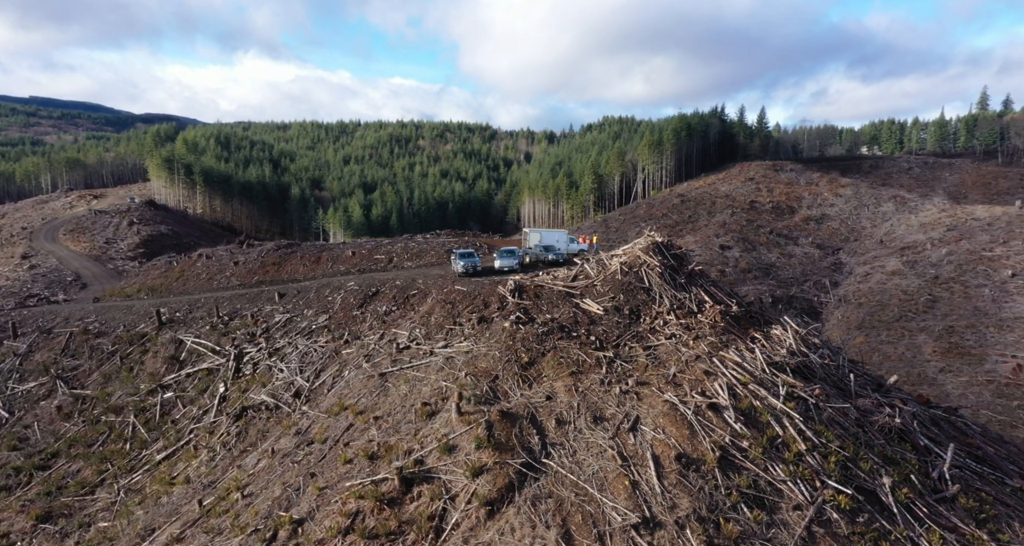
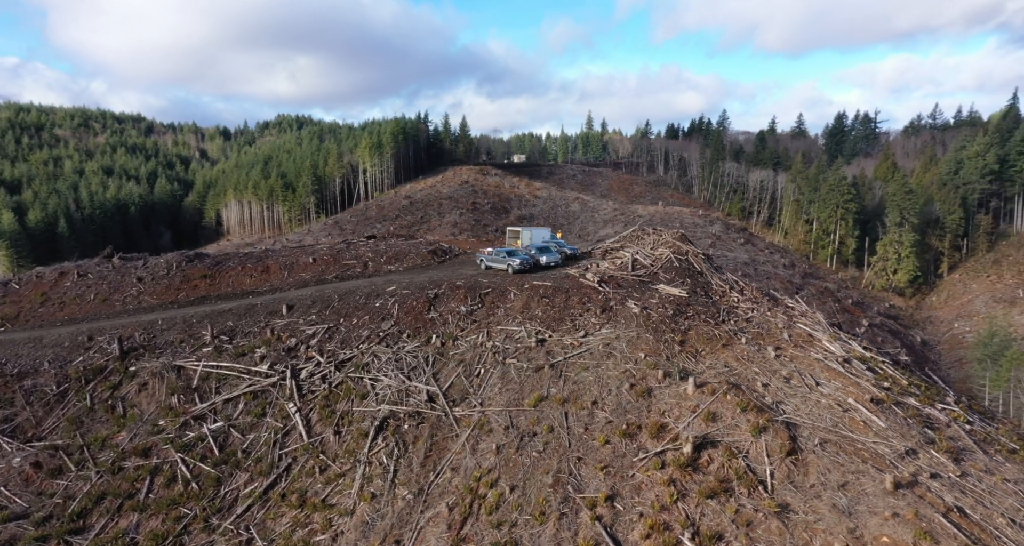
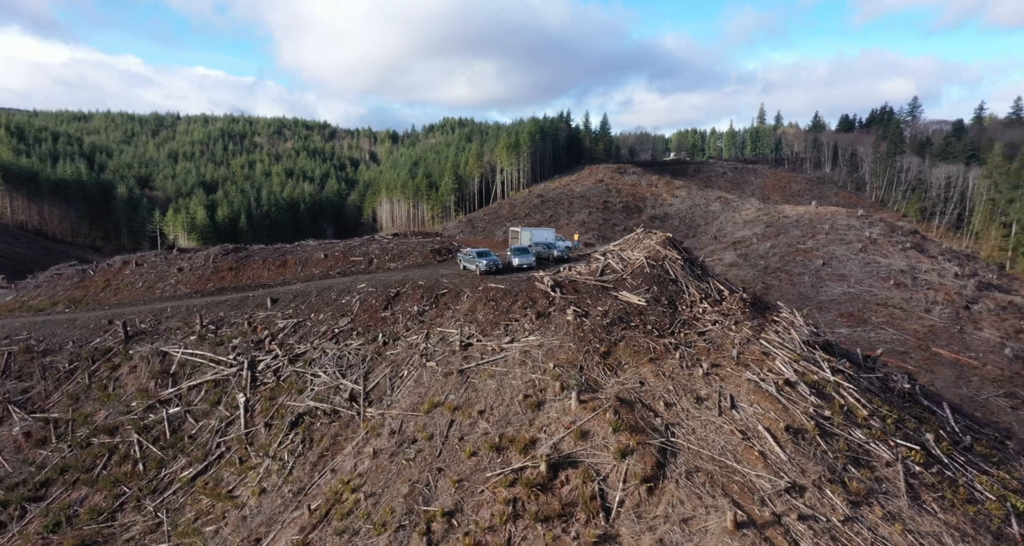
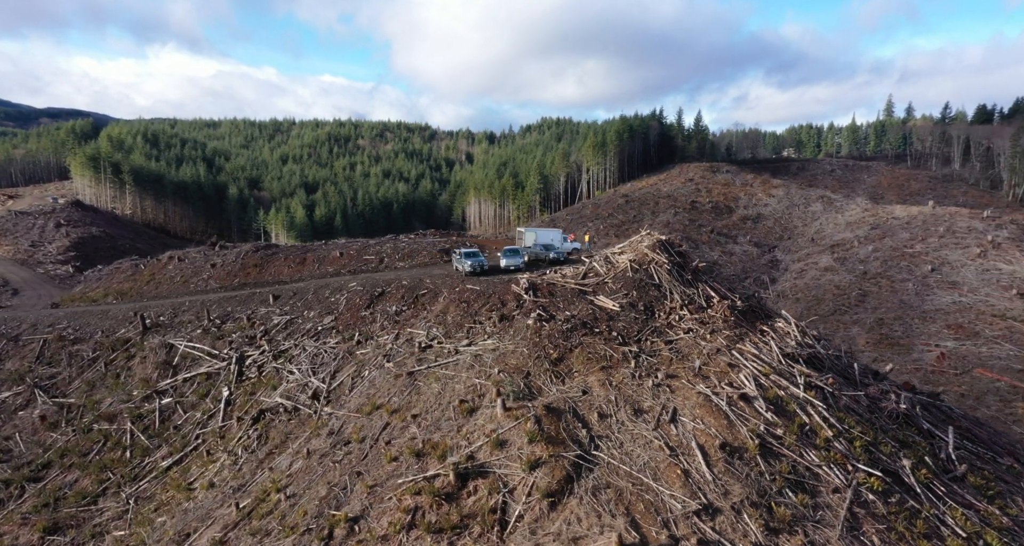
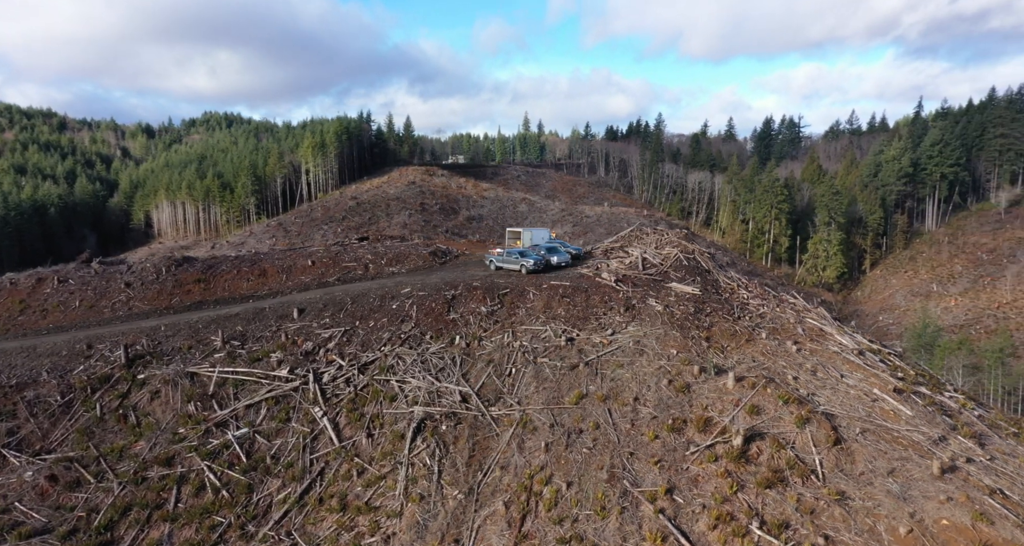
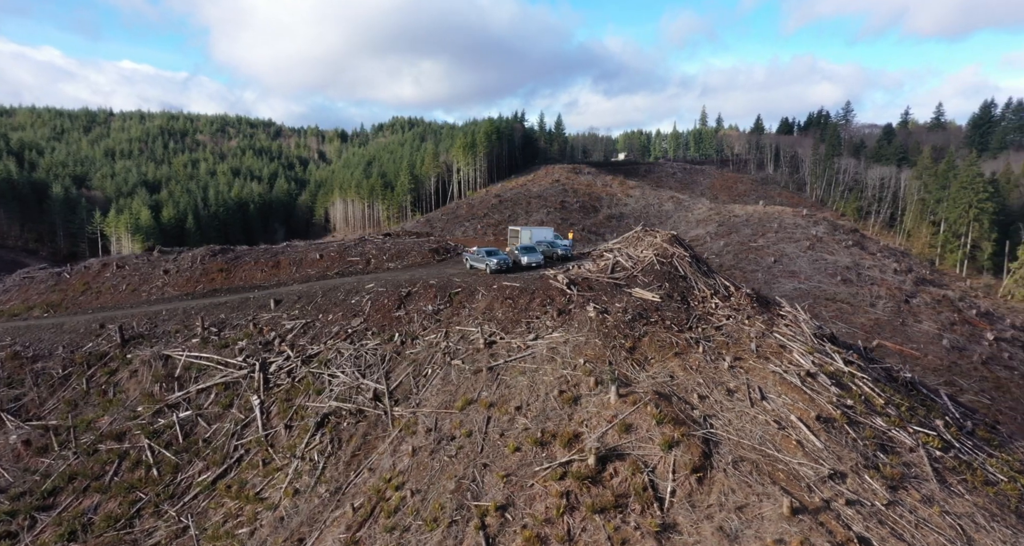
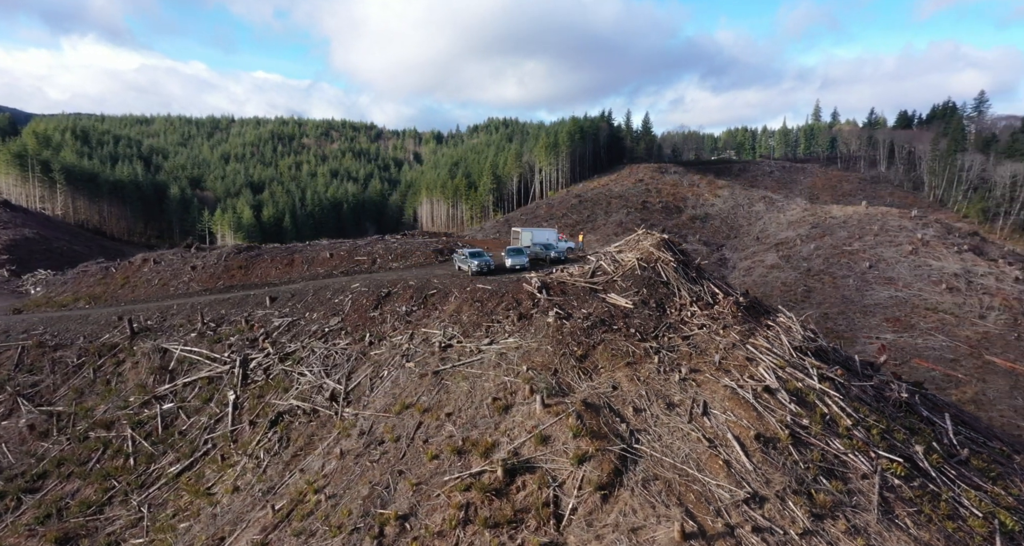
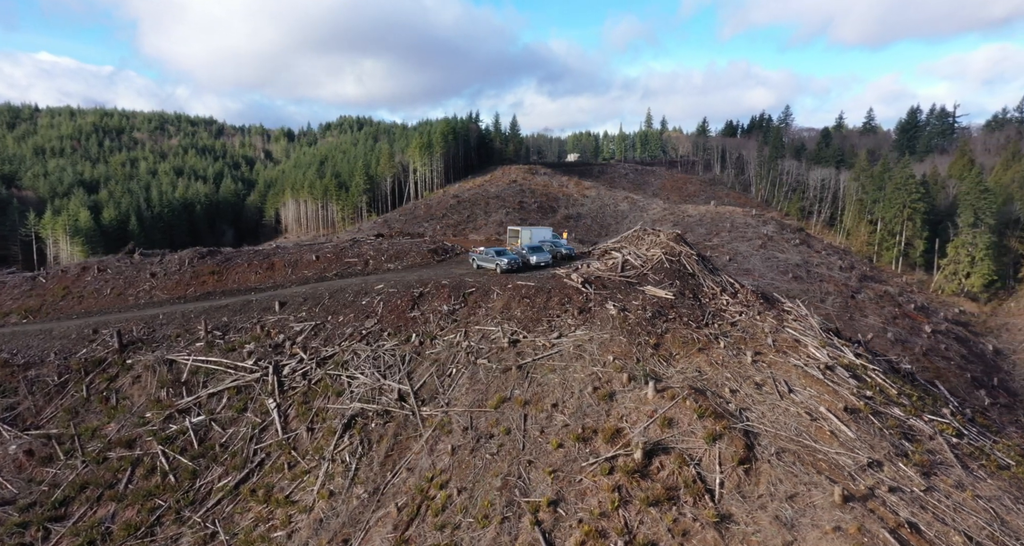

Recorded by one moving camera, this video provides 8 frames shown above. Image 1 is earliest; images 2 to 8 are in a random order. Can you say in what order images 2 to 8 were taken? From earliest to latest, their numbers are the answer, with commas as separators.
4, 7, 3, 6, 8, 2, 5
